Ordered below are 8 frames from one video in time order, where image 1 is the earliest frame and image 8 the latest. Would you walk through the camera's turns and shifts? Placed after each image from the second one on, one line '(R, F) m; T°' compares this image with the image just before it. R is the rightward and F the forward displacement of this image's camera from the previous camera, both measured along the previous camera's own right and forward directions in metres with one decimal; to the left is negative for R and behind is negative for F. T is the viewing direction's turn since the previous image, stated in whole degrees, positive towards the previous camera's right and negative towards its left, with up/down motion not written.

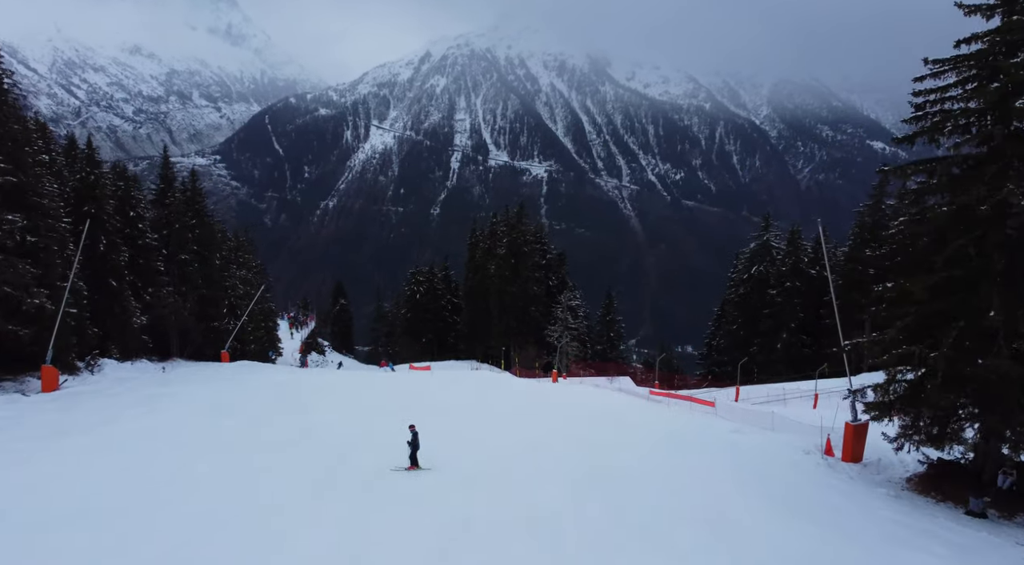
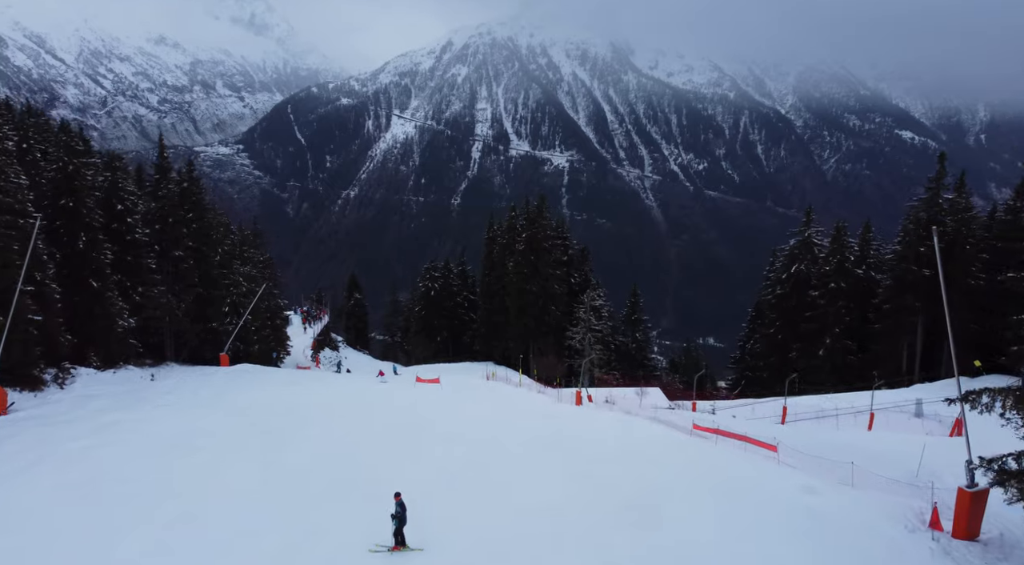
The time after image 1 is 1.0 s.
(+0.1, +3.2) m; -2°
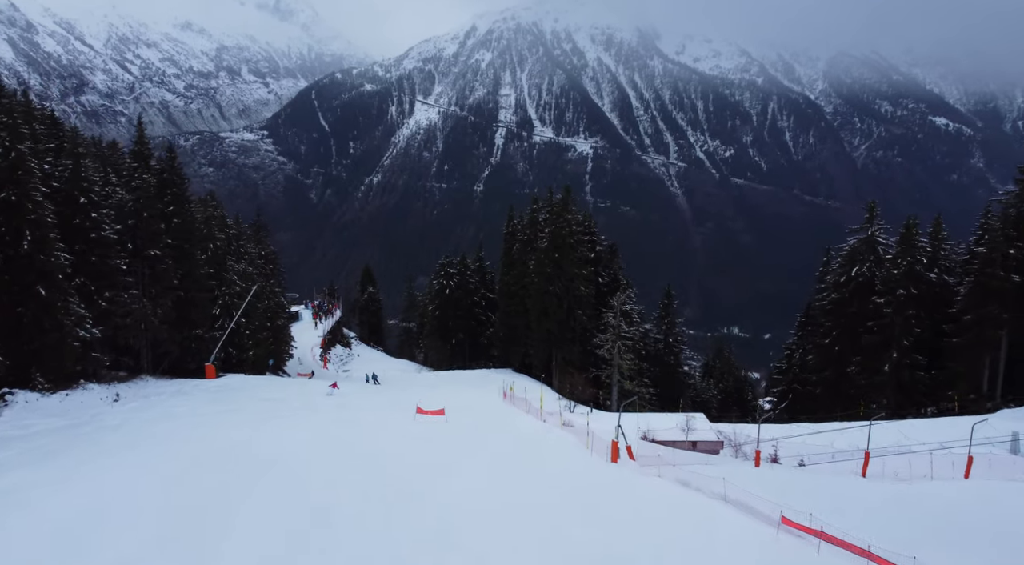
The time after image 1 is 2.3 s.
(+0.1, +4.7) m; -2°
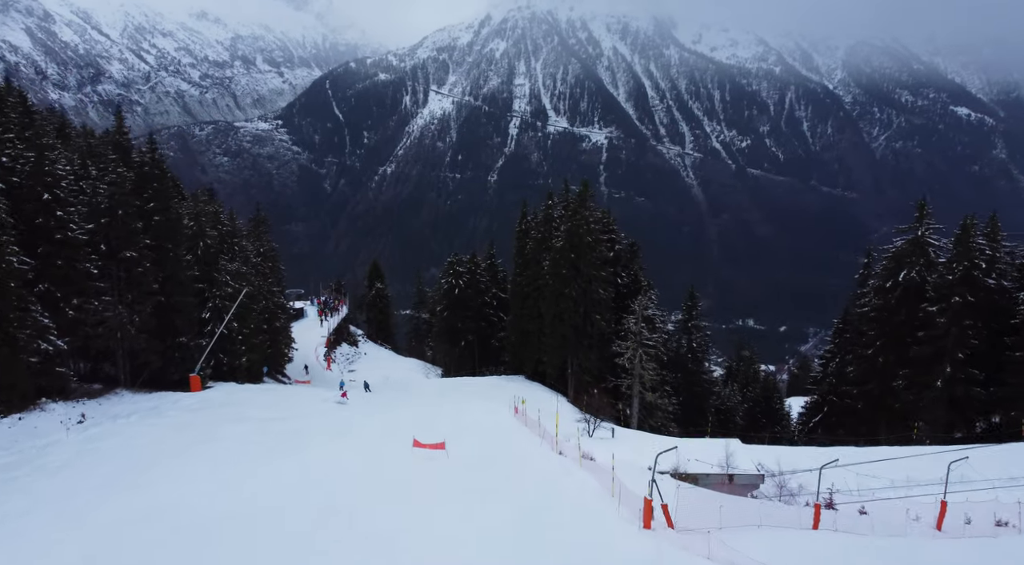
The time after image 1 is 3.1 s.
(0.0, +3.2) m; -1°
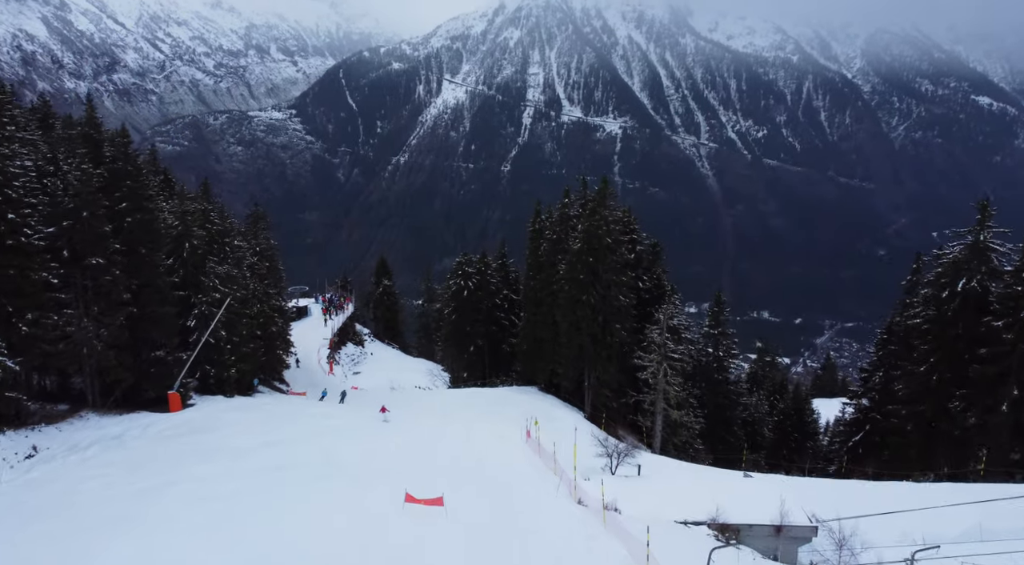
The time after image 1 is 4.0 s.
(0.0, +3.3) m; -1°
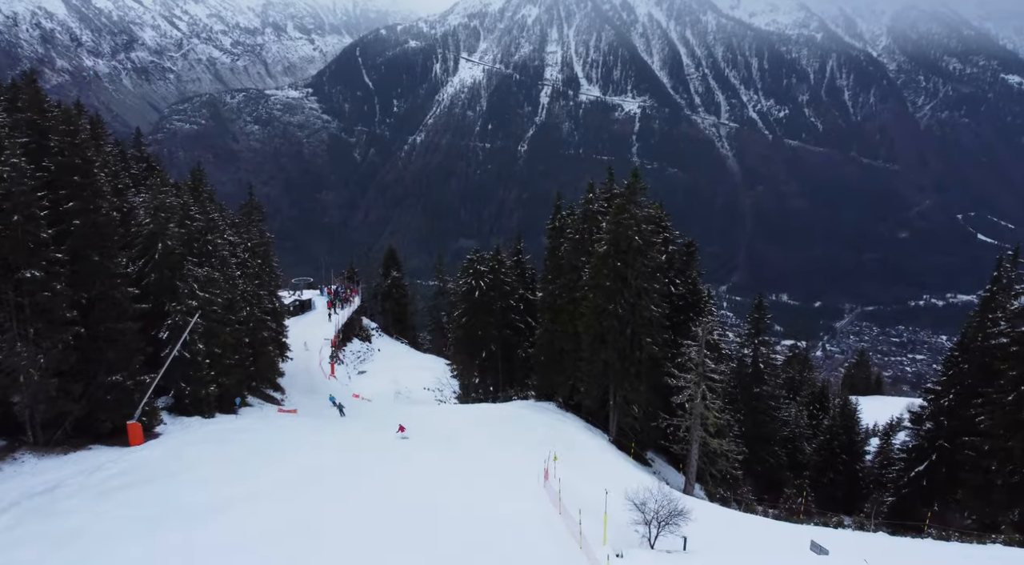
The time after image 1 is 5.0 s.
(0.0, +4.5) m; -1°
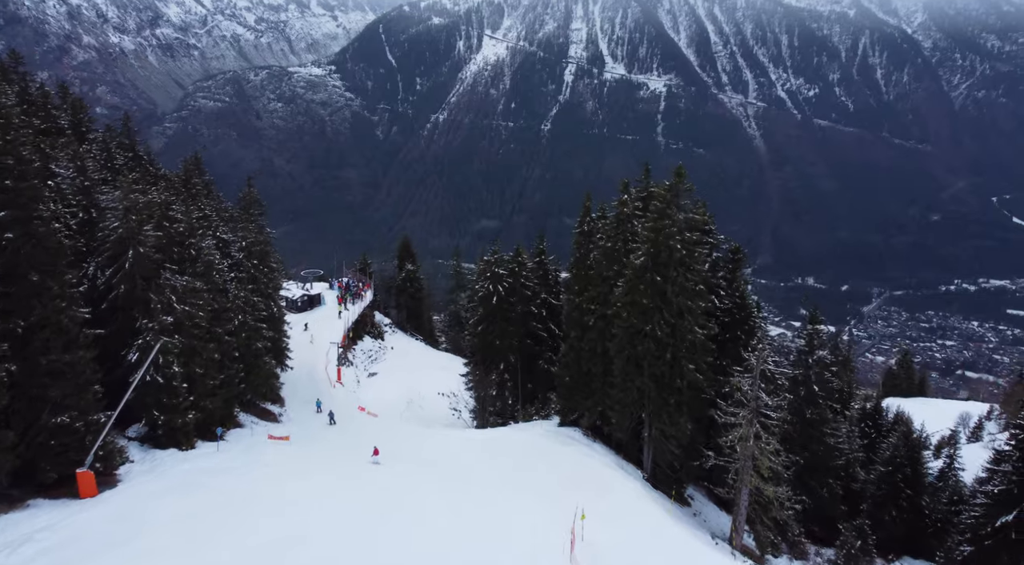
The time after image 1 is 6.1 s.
(0.0, +4.4) m; -2°
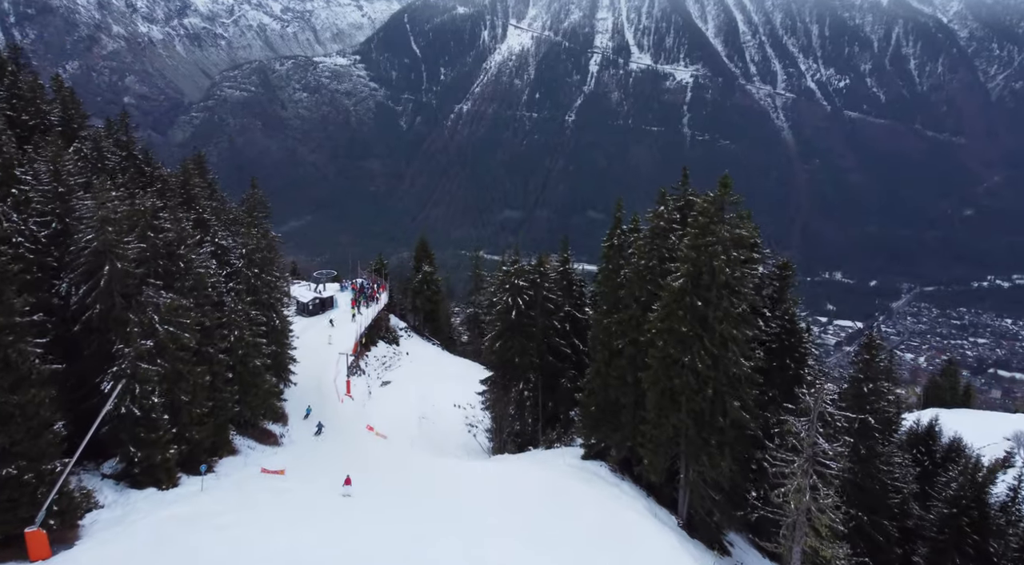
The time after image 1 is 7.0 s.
(+0.1, +3.2) m; -2°
